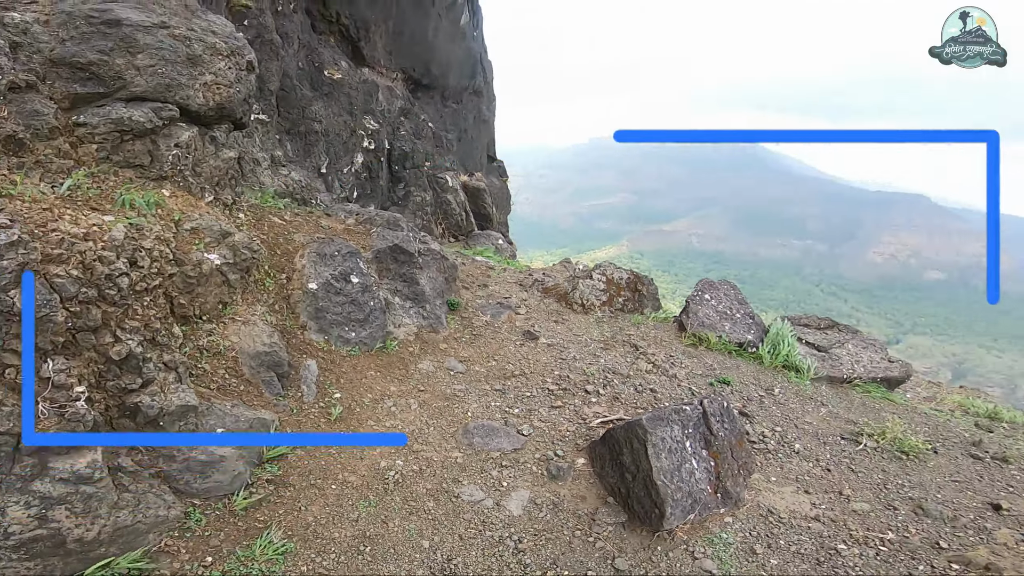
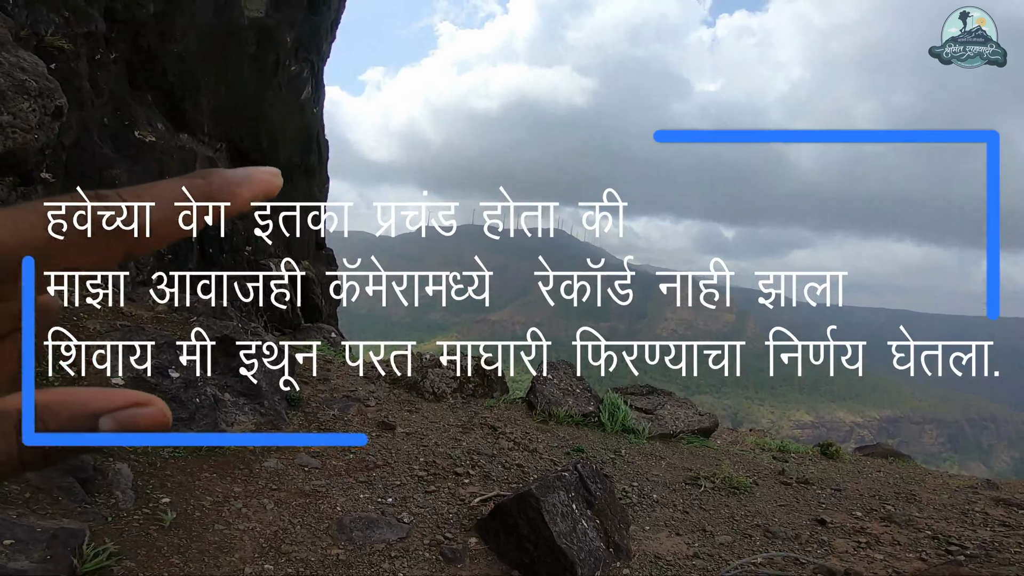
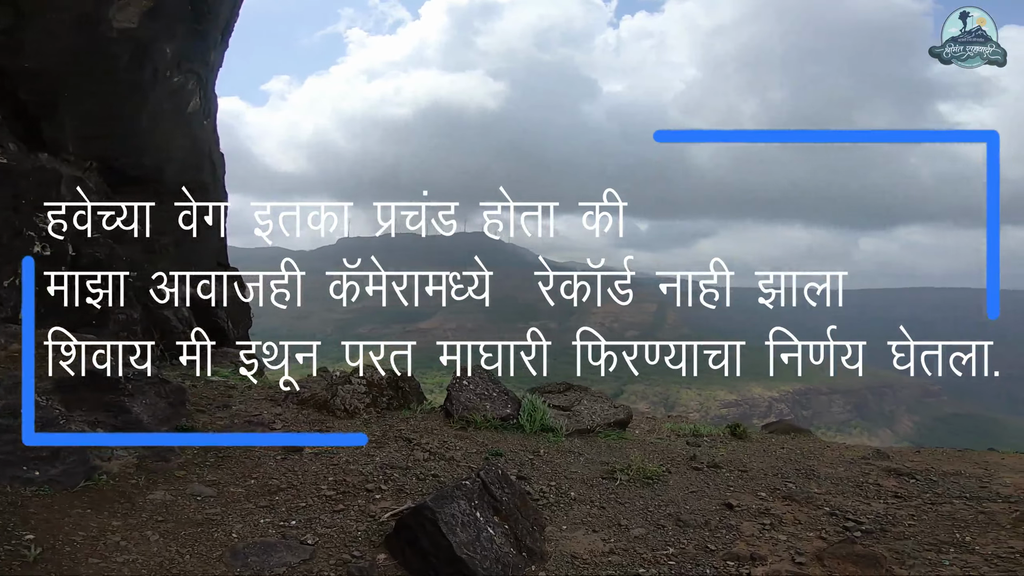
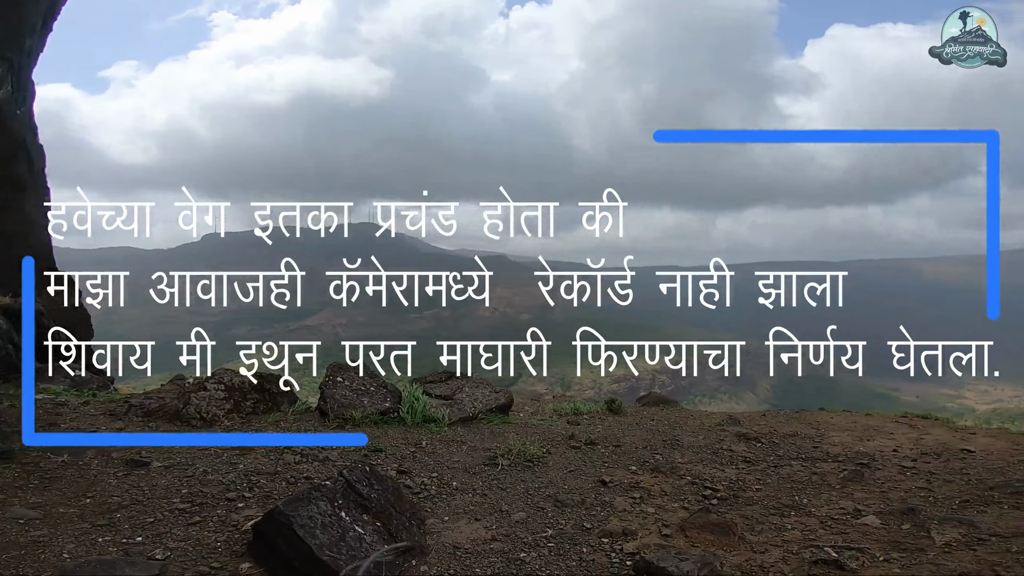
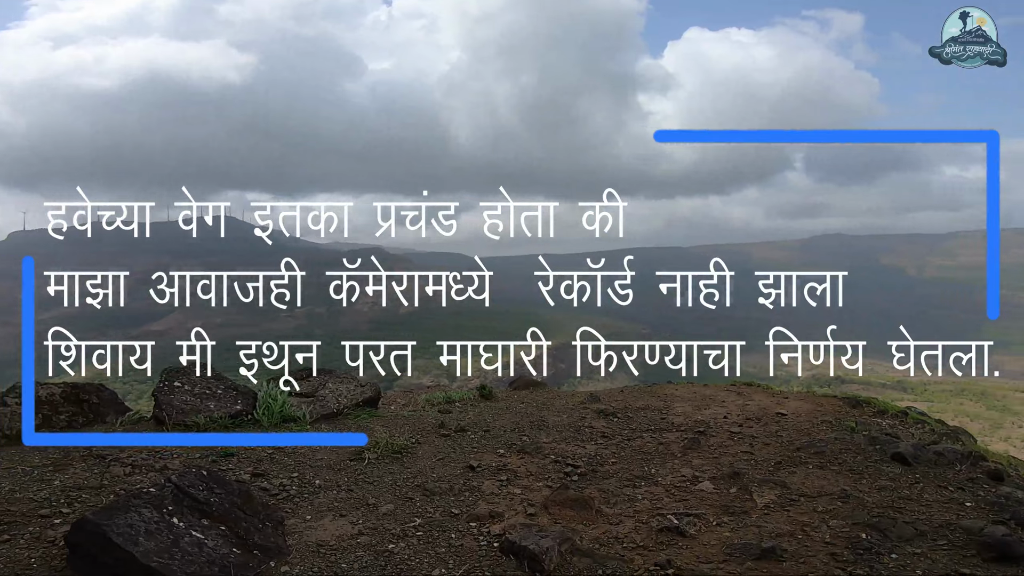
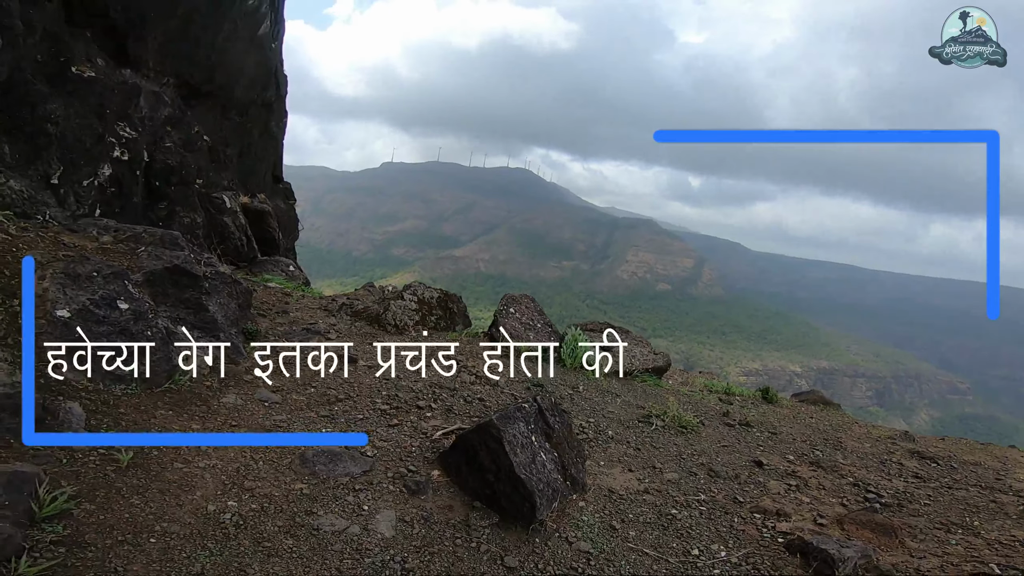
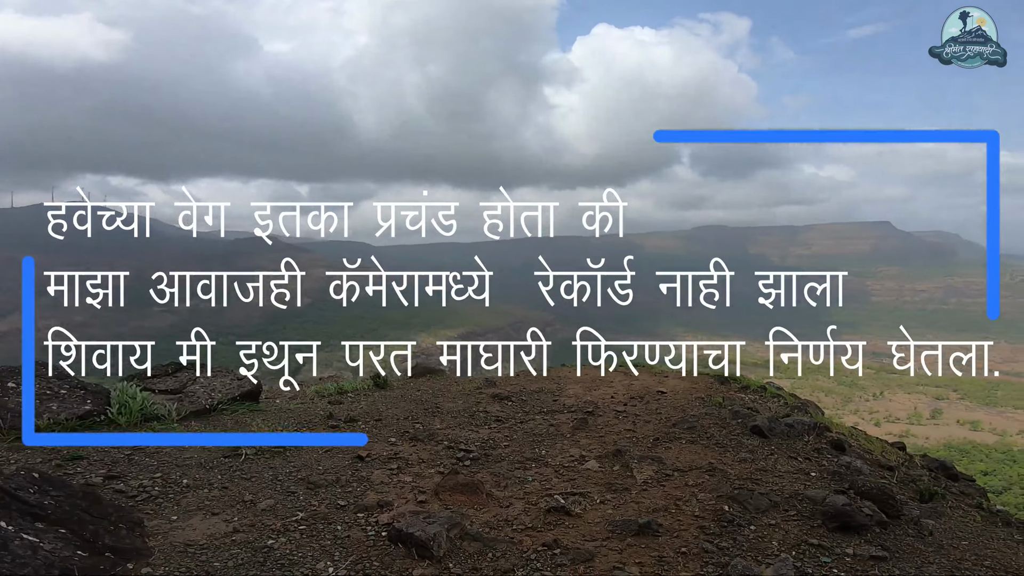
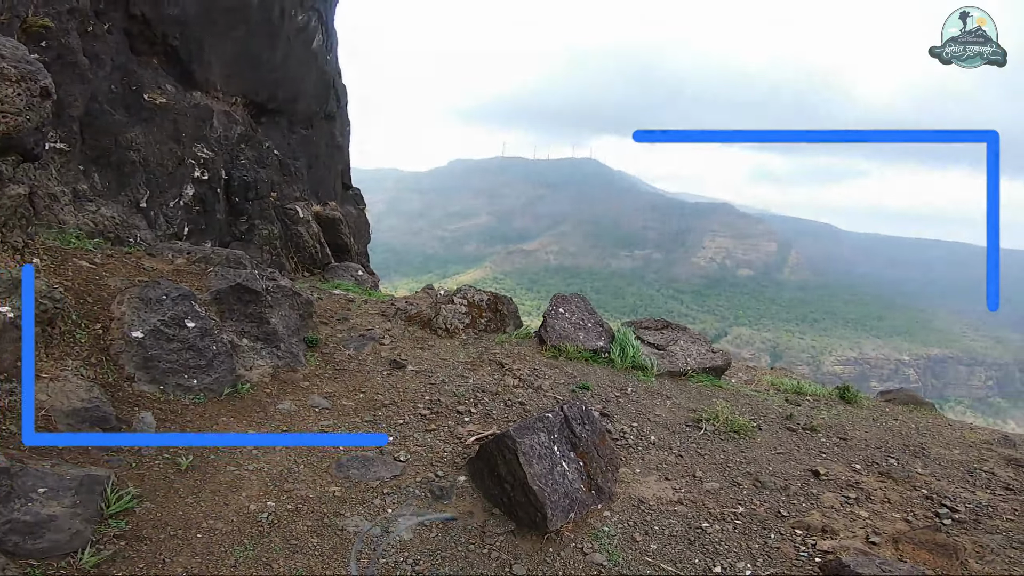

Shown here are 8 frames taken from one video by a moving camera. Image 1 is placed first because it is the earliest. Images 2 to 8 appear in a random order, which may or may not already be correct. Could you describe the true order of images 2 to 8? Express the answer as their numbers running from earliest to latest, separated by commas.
8, 6, 2, 3, 4, 5, 7
